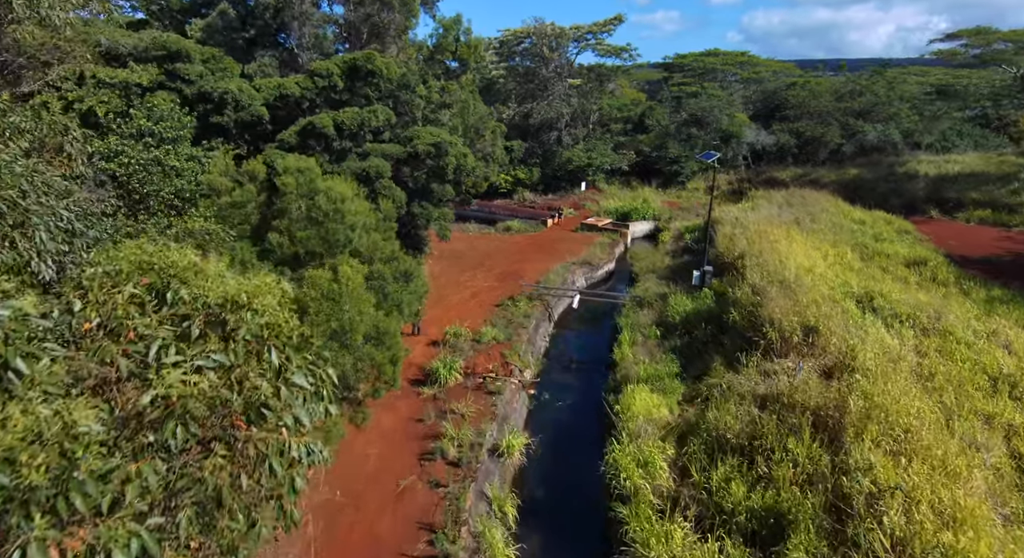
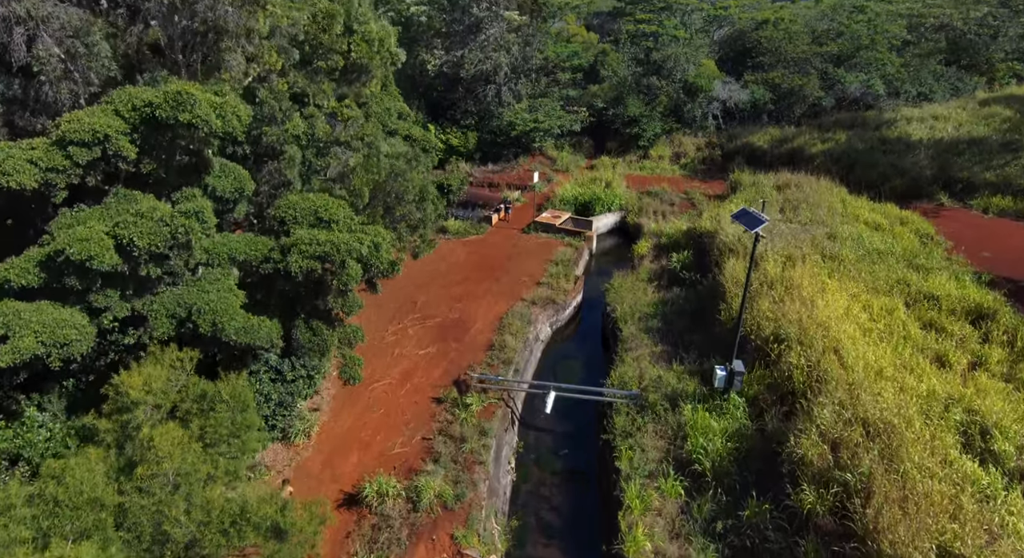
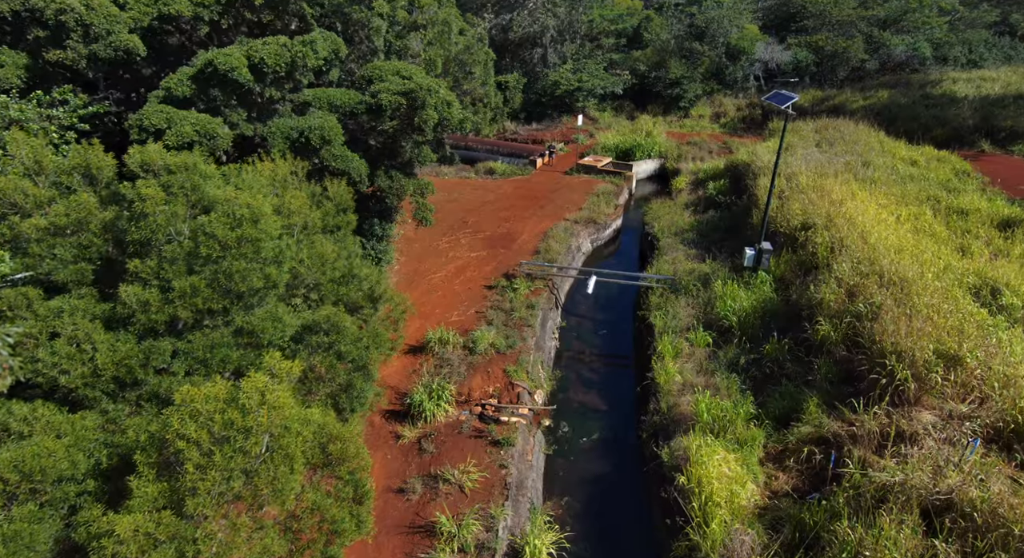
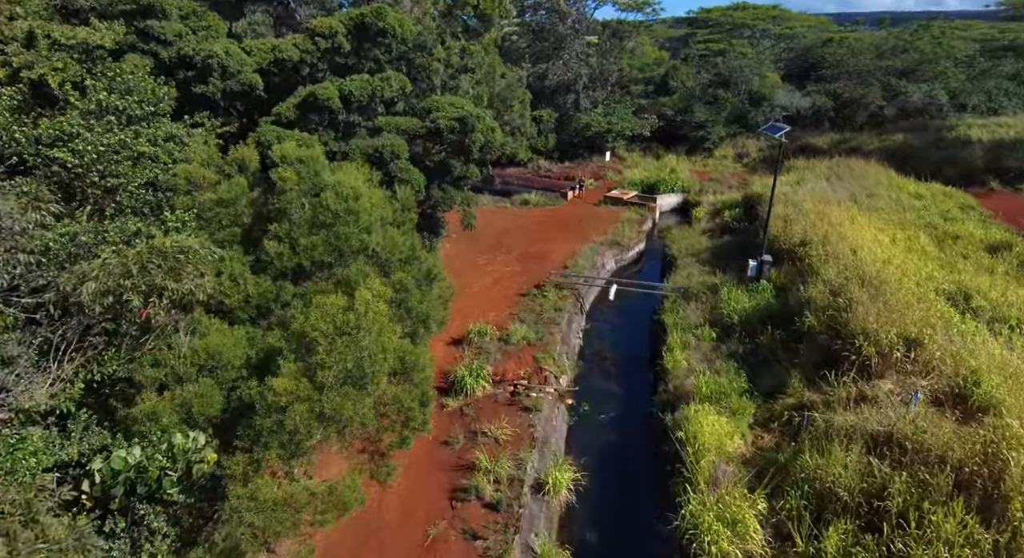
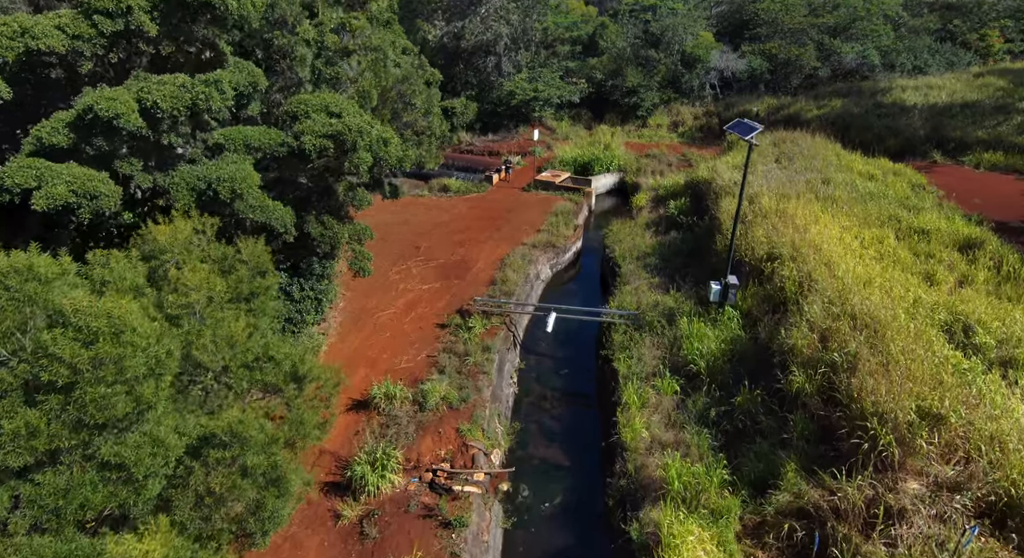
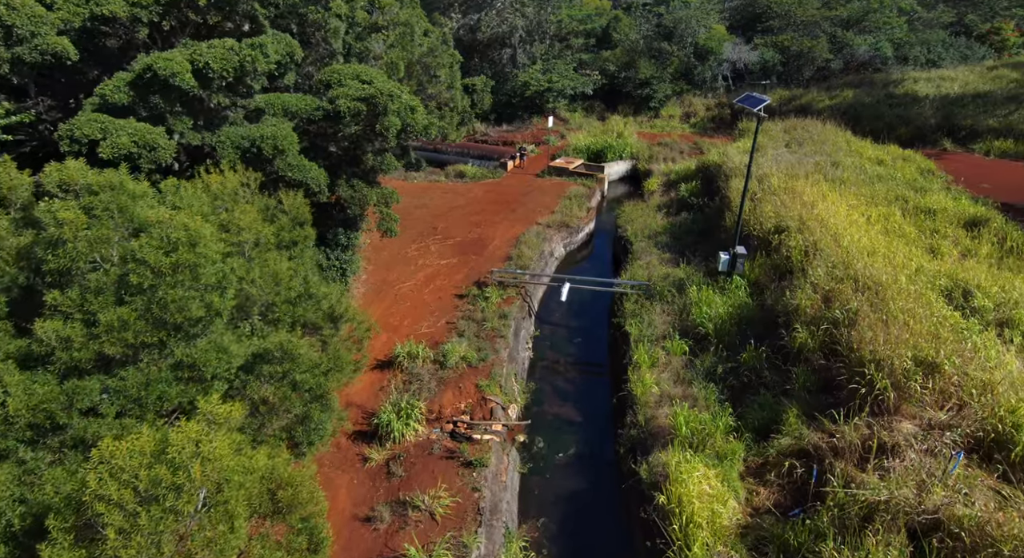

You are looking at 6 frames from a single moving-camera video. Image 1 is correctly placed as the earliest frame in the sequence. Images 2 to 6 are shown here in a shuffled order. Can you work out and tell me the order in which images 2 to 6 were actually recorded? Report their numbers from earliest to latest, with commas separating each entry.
4, 3, 6, 5, 2
